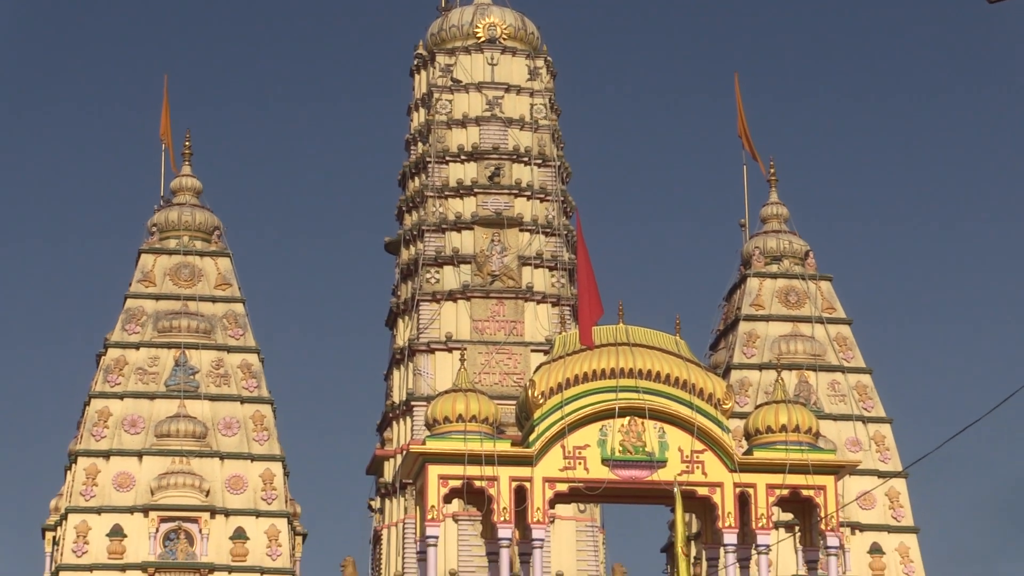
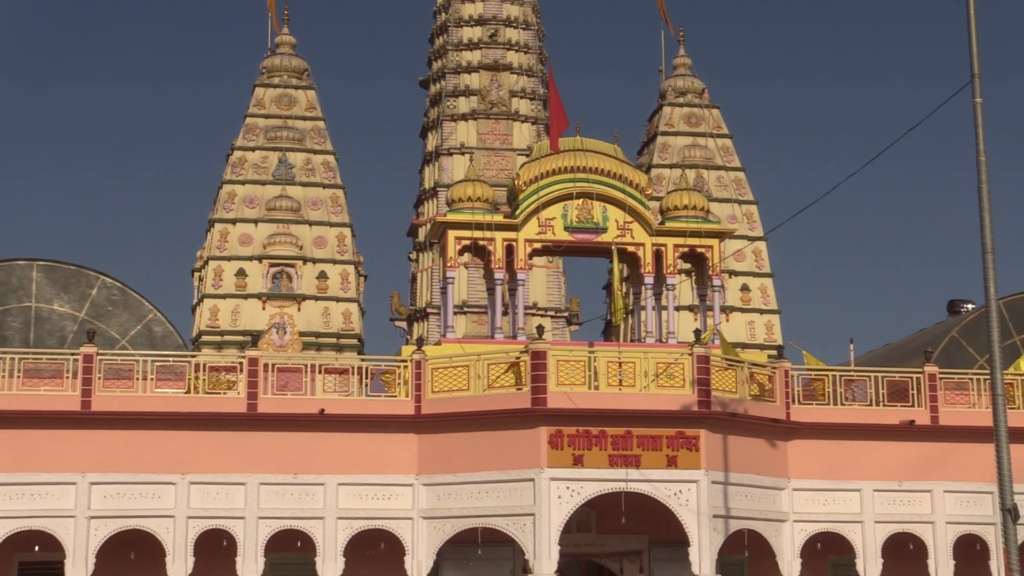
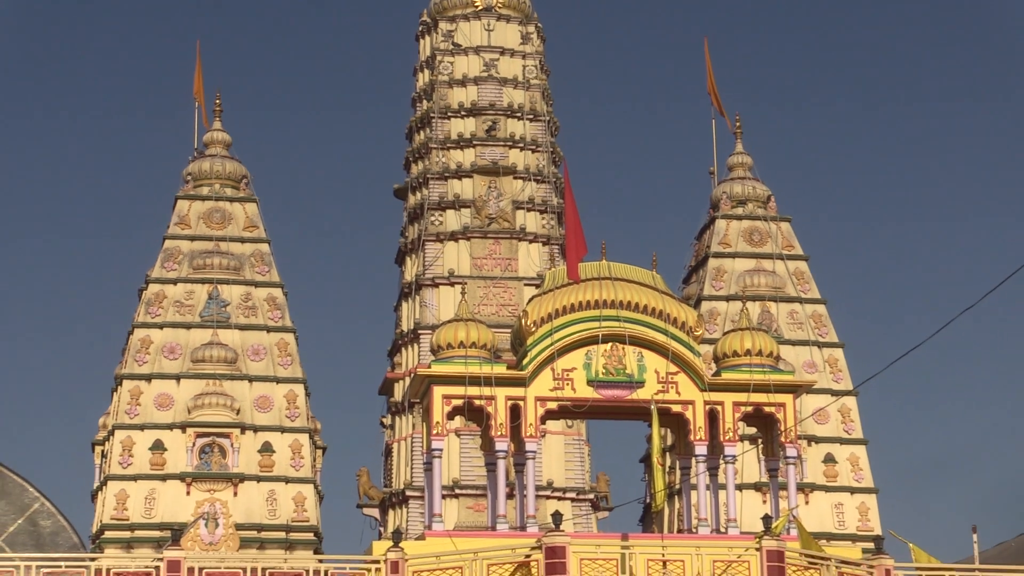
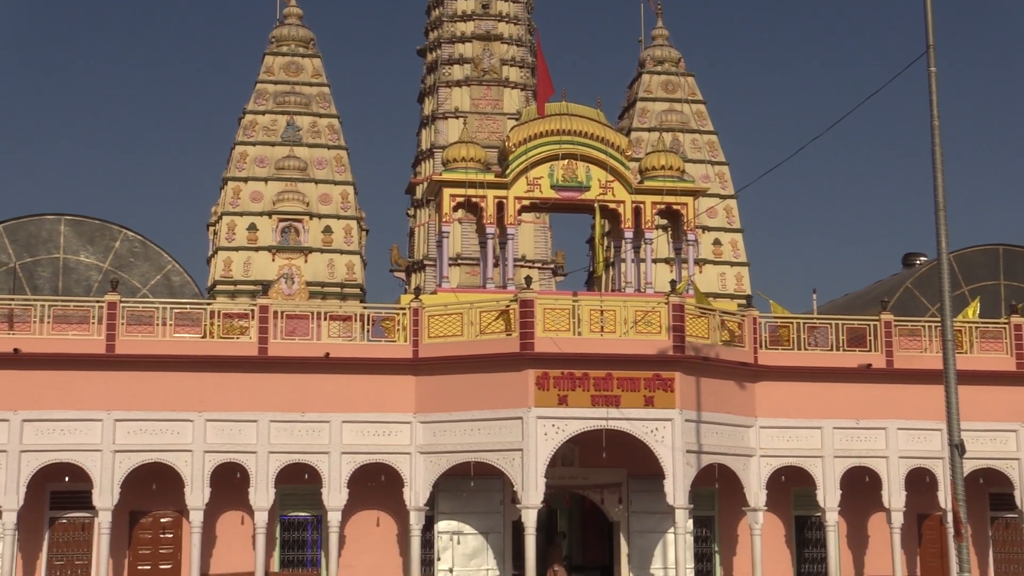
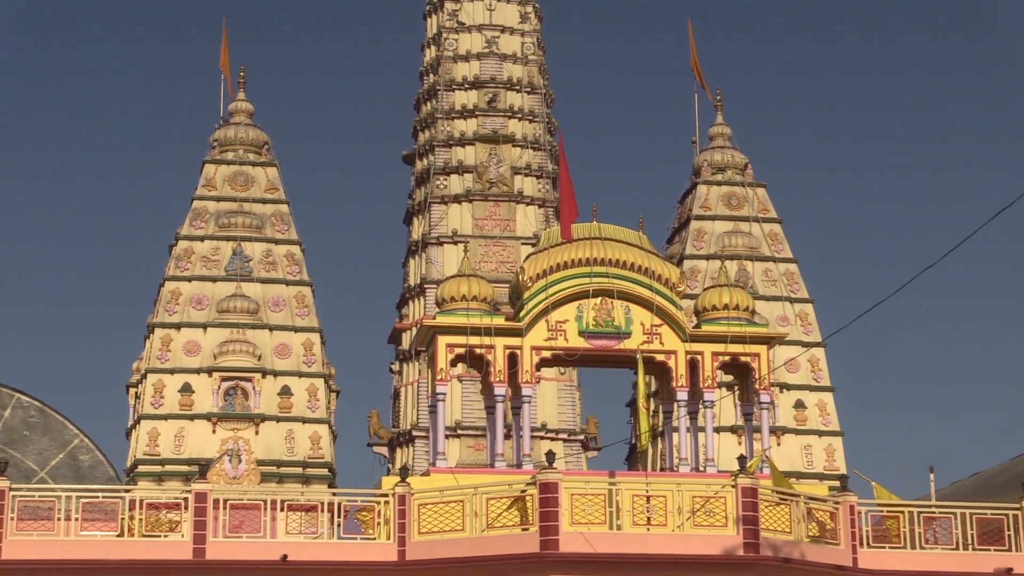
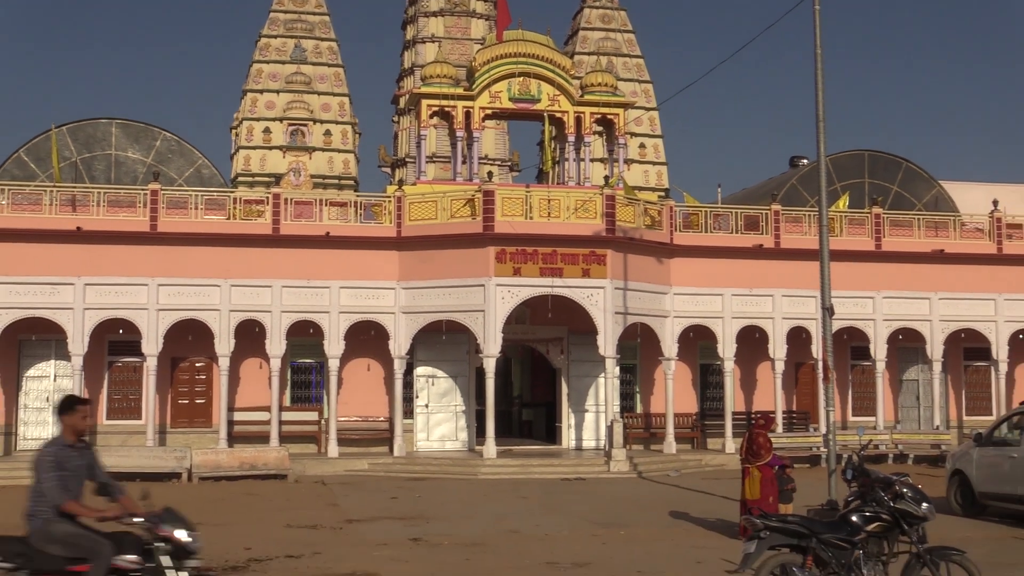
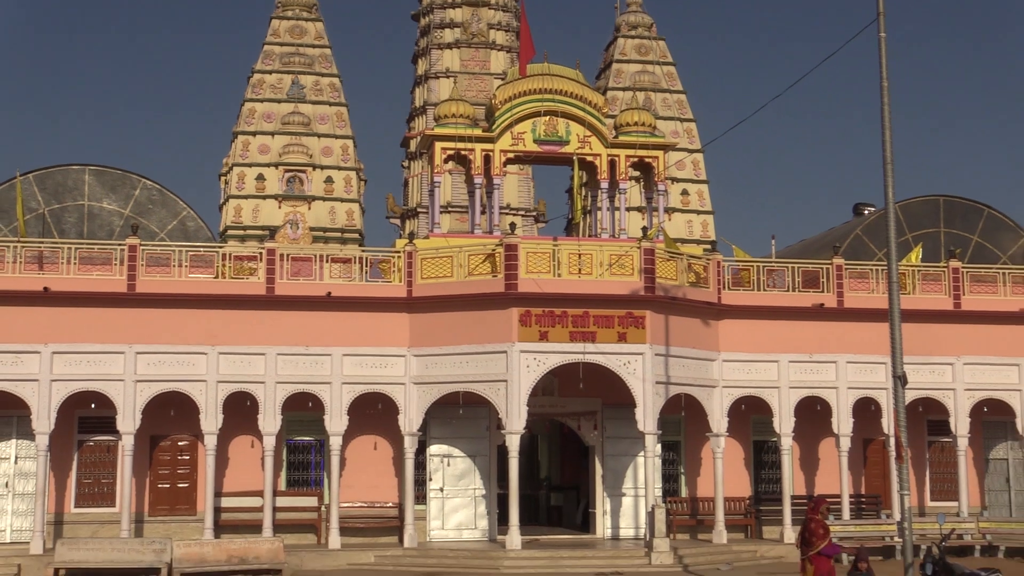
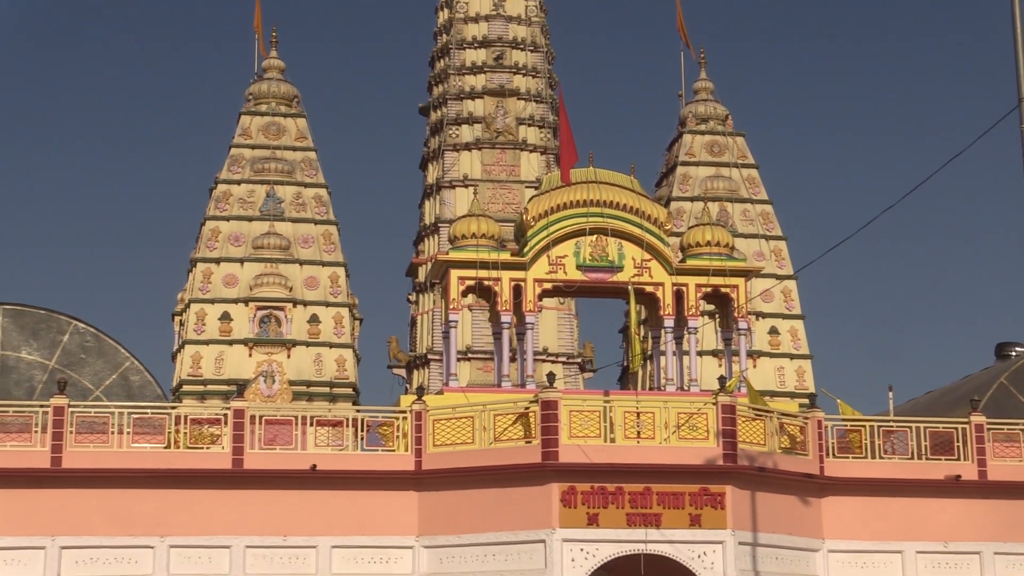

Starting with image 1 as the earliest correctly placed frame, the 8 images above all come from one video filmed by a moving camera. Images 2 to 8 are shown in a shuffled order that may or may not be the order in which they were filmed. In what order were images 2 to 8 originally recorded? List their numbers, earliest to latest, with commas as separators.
3, 5, 8, 2, 4, 7, 6
